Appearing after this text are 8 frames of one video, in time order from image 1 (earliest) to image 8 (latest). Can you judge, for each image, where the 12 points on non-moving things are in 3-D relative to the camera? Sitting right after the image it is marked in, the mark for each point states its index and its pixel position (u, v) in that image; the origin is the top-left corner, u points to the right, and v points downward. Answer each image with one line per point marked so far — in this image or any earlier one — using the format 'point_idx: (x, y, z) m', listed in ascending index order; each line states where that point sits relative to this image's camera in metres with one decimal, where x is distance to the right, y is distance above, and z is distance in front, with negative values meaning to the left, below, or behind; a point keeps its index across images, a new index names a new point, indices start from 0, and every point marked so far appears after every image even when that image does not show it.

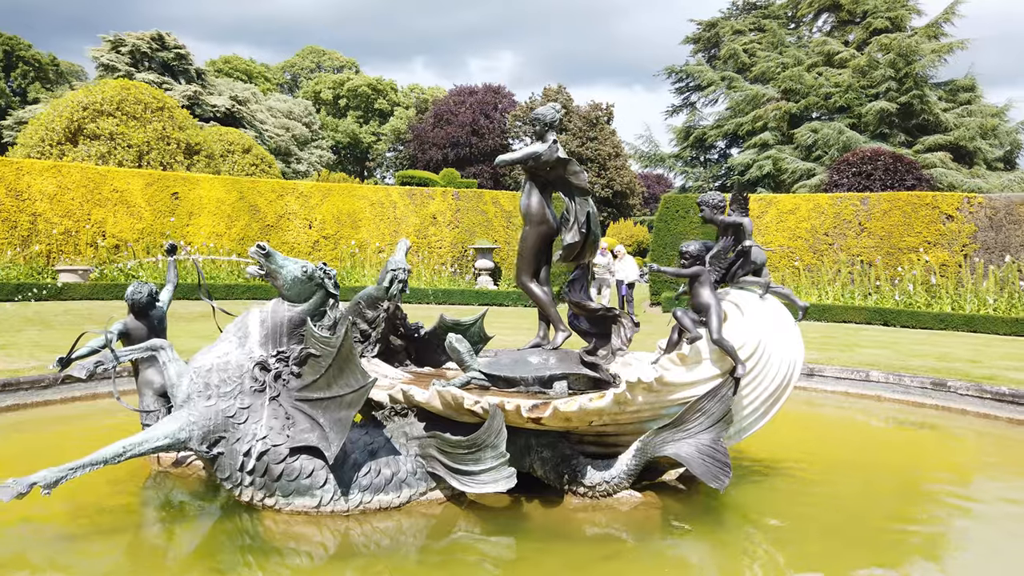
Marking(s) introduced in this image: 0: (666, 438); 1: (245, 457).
0: (+0.7, -0.7, +3.7) m
1: (-1.2, -0.8, +3.5) m
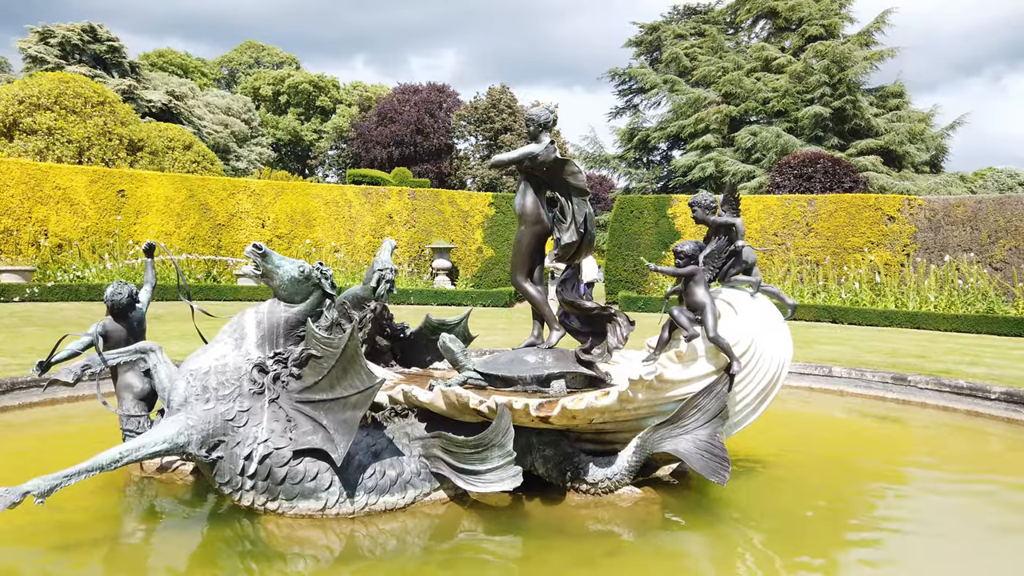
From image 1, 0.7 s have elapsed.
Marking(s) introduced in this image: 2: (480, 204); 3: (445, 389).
0: (+0.7, -0.7, +3.8) m
1: (-1.2, -0.8, +3.4) m
2: (-0.6, +1.7, +15.9) m
3: (-0.3, -0.5, +3.6) m
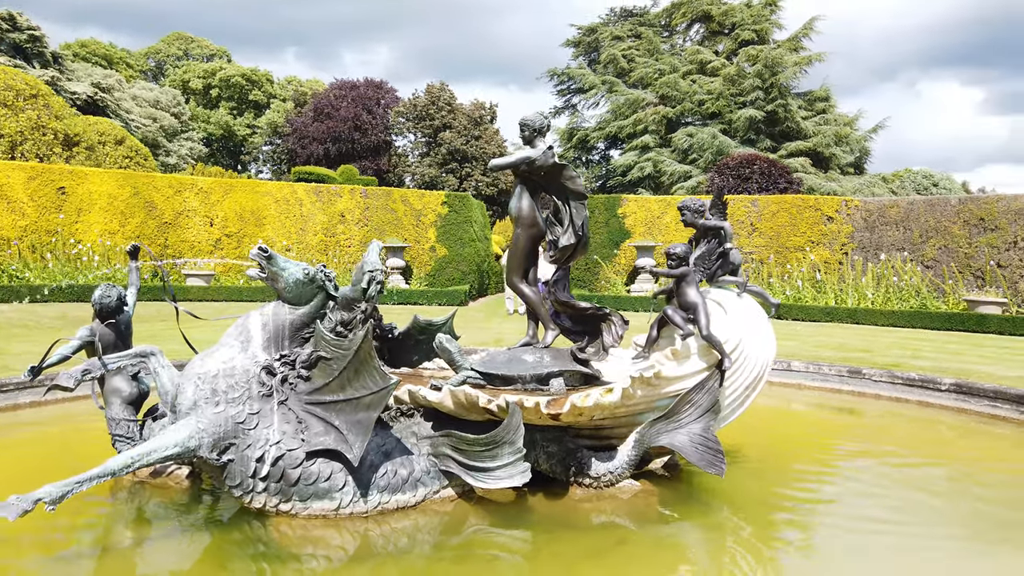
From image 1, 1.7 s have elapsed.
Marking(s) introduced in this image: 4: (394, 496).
0: (+0.7, -0.7, +3.9) m
1: (-1.1, -0.8, +3.4) m
2: (-1.6, +1.8, +15.9) m
3: (-0.3, -0.5, +3.7) m
4: (-0.5, -1.0, +3.6) m
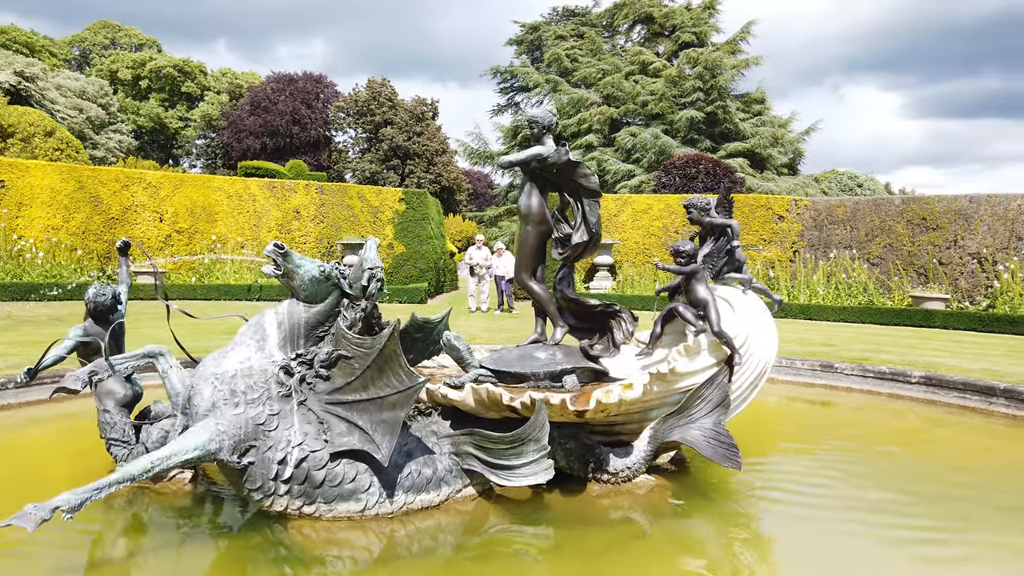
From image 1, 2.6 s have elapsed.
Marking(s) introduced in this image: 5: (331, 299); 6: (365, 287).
0: (+0.8, -0.7, +4.0) m
1: (-1.0, -0.8, +3.3) m
2: (-2.5, +1.8, +15.7) m
3: (-0.2, -0.5, +3.7) m
4: (-0.4, -0.9, +3.5) m
5: (-0.9, -0.1, +3.7) m
6: (-0.7, 0.0, +3.8) m
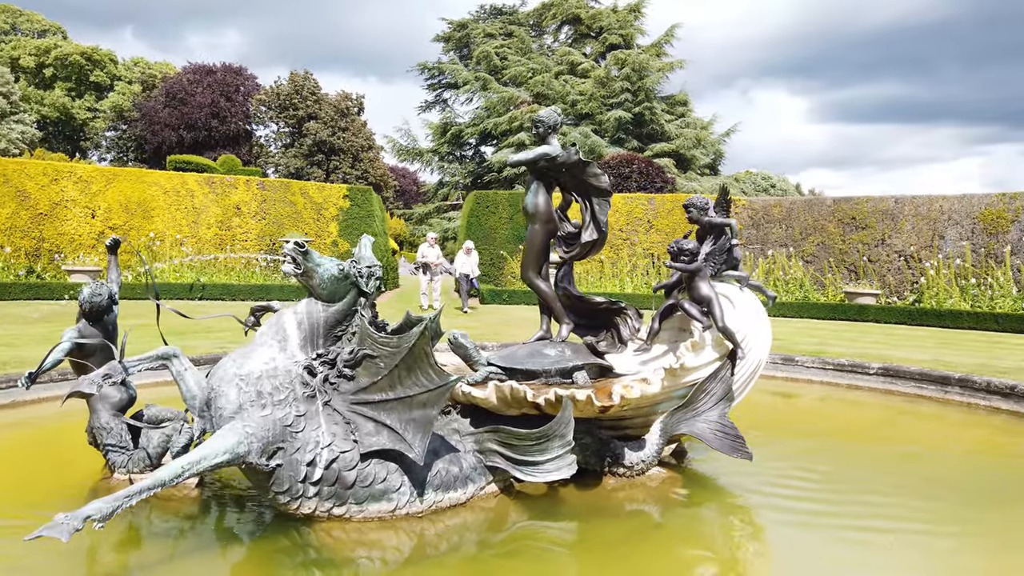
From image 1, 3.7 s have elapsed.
0: (+0.9, -0.7, +4.1) m
1: (-0.9, -0.8, +3.3) m
2: (-3.6, +1.8, +15.5) m
3: (-0.1, -0.5, +3.7) m
4: (-0.3, -0.9, +3.5) m
5: (-0.8, 0.0, +3.7) m
6: (-0.6, 0.0, +3.8) m
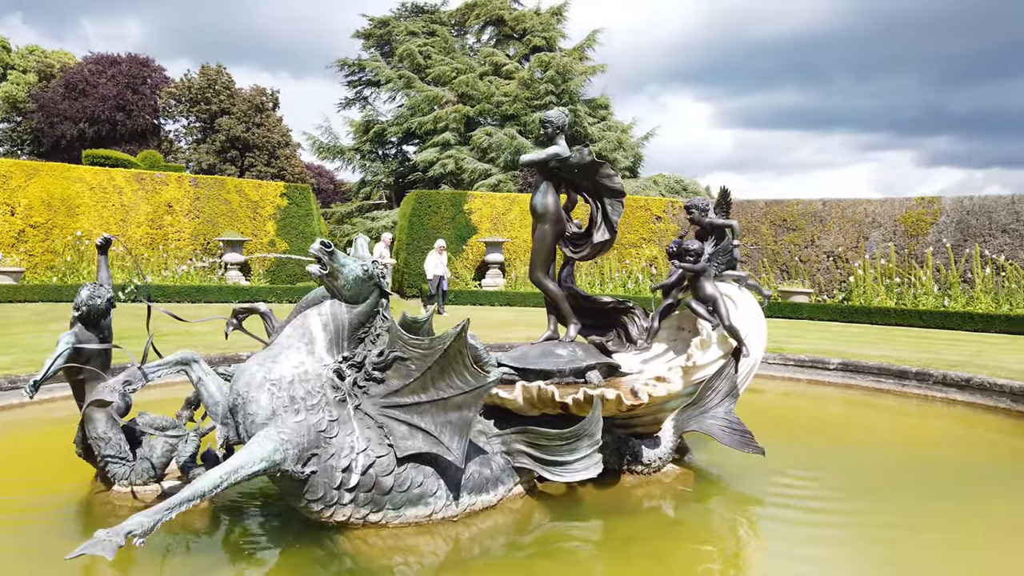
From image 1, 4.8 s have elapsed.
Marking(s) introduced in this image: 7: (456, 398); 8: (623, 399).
0: (+1.0, -0.7, +4.2) m
1: (-0.7, -0.8, +3.2) m
2: (-4.7, +1.8, +15.0) m
3: (+0.1, -0.5, +3.7) m
4: (-0.2, -0.9, +3.5) m
5: (-0.6, -0.1, +3.6) m
6: (-0.5, 0.0, +3.7) m
7: (-0.3, -0.5, +3.4) m
8: (+0.5, -0.5, +3.7) m
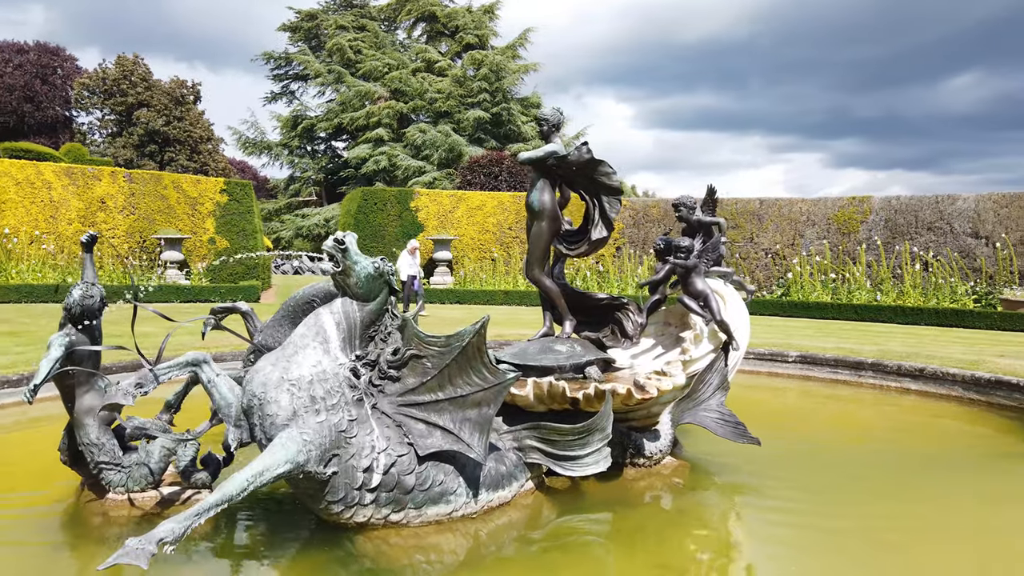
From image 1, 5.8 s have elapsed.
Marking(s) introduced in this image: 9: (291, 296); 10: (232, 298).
0: (+1.0, -0.7, +4.3) m
1: (-0.6, -0.8, +3.2) m
2: (-5.7, +1.8, +14.5) m
3: (+0.1, -0.4, +3.7) m
4: (-0.1, -0.9, +3.5) m
5: (-0.6, 0.0, +3.6) m
6: (-0.4, 0.0, +3.7) m
7: (-0.2, -0.5, +3.4) m
8: (+0.6, -0.5, +3.8) m
9: (-1.2, 0.0, +4.2) m
10: (-4.7, -0.2, +13.0) m
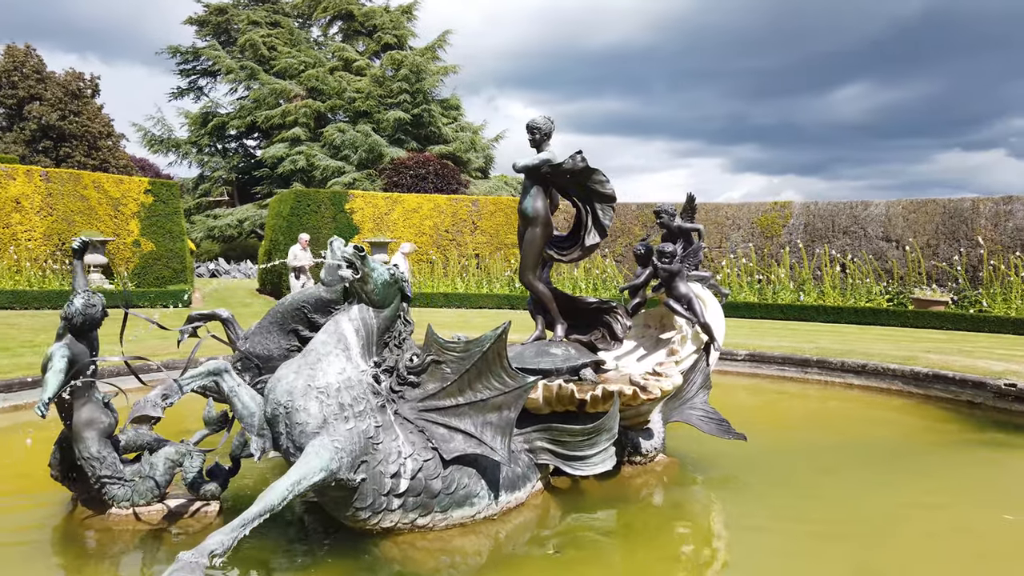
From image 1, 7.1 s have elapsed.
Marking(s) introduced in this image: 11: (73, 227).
0: (+0.9, -0.7, +4.5) m
1: (-0.5, -0.8, +3.2) m
2: (-6.9, +1.8, +13.9) m
3: (+0.2, -0.5, +3.8) m
4: (0.0, -1.0, +3.6) m
5: (-0.5, -0.1, +3.6) m
6: (-0.4, 0.0, +3.7) m
7: (-0.1, -0.5, +3.5) m
8: (+0.6, -0.5, +3.9) m
9: (-1.2, -0.1, +4.2) m
10: (-5.7, -0.2, +12.5) m
11: (-7.5, +1.0, +13.1) m
